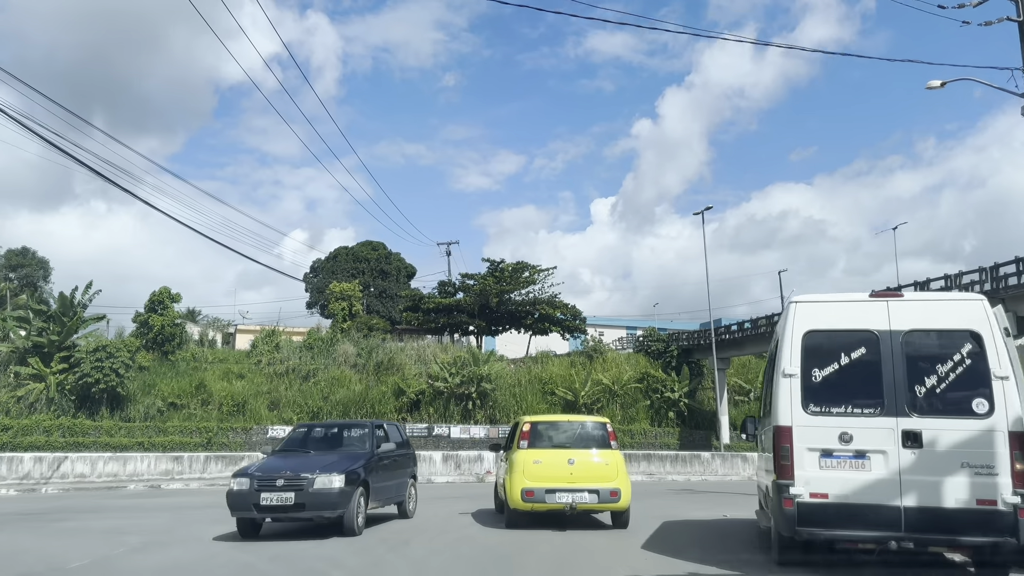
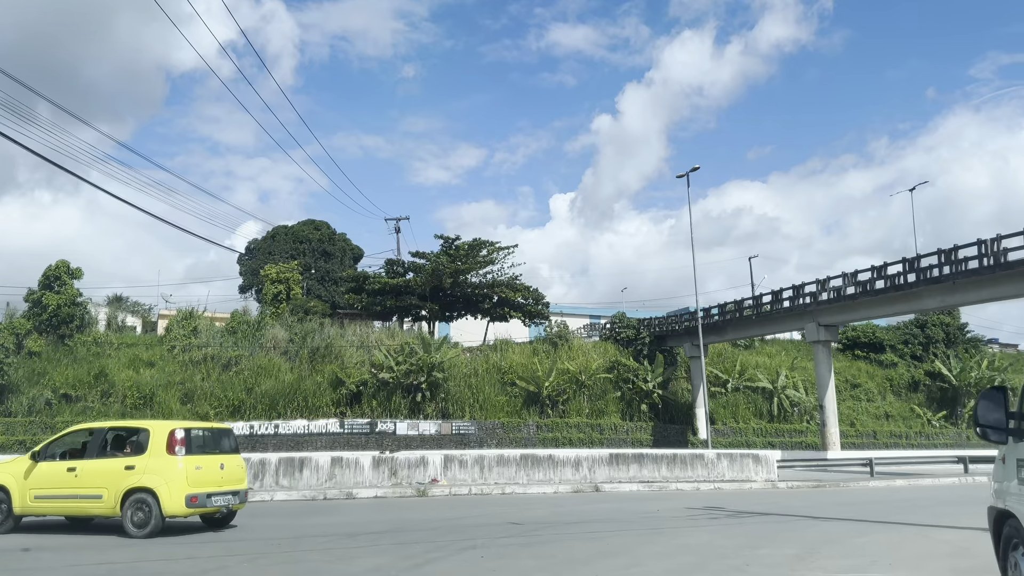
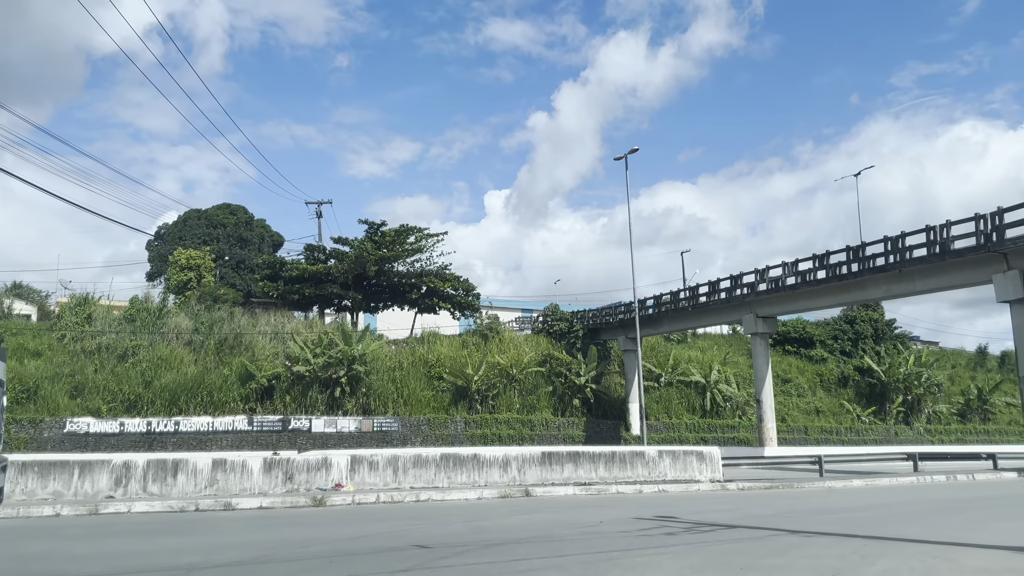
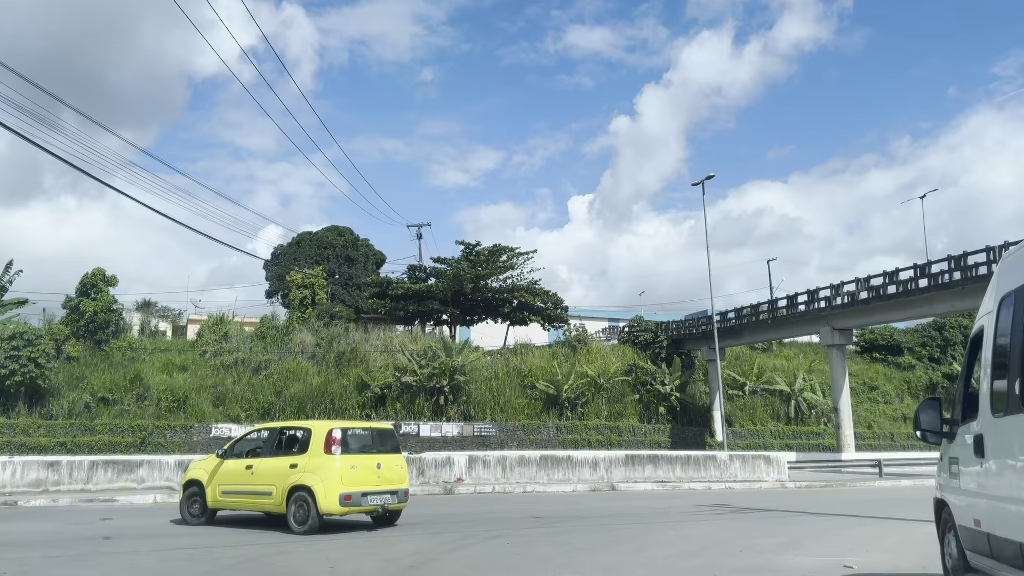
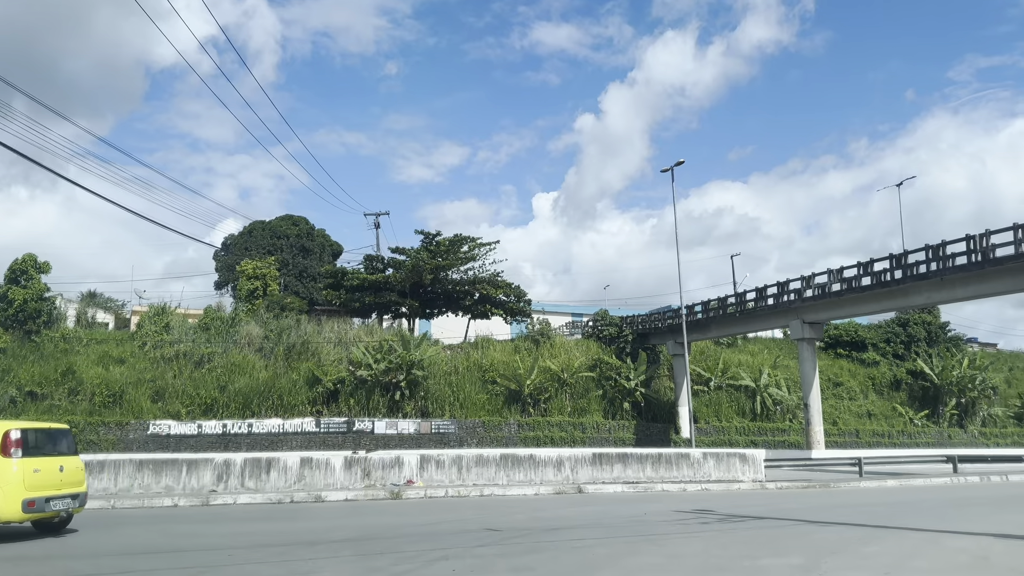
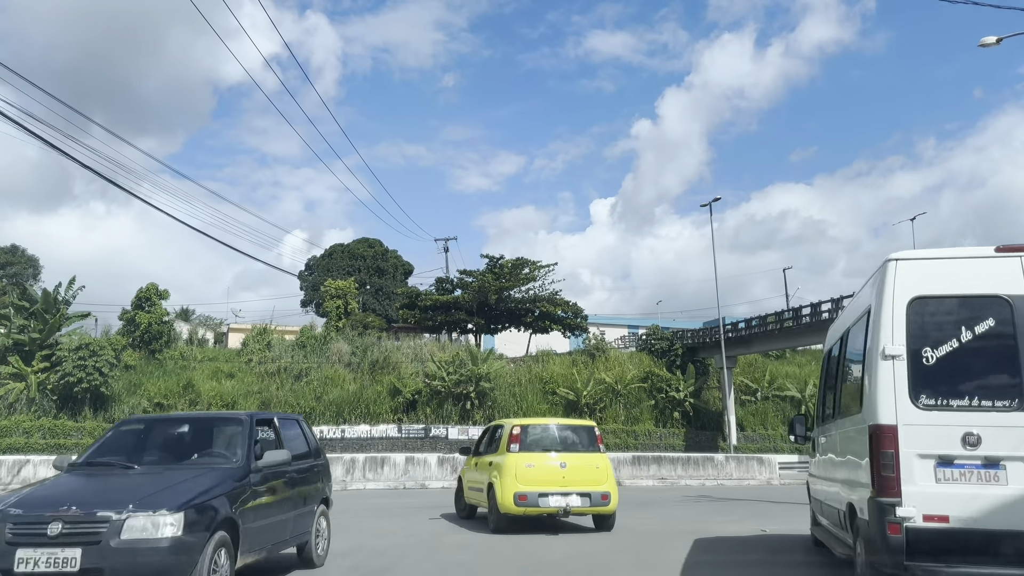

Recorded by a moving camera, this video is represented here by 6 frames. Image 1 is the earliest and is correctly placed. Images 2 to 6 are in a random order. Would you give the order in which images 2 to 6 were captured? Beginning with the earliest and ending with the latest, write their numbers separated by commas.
6, 4, 2, 5, 3
